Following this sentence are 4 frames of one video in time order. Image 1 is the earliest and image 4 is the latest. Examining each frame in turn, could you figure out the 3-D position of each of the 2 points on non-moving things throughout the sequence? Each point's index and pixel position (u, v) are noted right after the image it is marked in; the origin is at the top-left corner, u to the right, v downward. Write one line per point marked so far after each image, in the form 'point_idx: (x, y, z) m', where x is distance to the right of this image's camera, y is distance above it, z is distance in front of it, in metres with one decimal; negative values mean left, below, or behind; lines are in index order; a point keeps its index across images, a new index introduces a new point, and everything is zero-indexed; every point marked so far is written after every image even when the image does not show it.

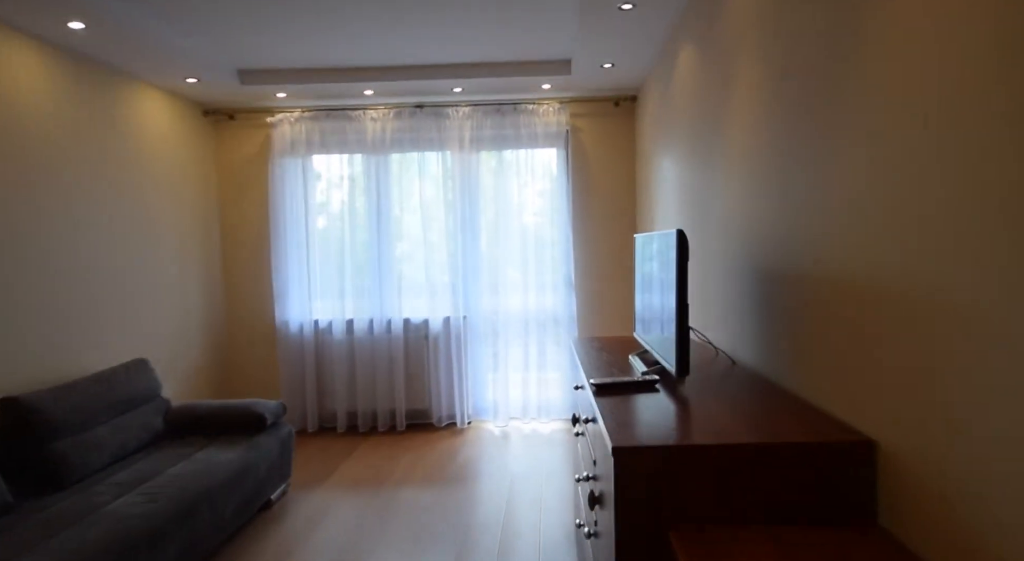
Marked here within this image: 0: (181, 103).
0: (-2.4, +1.3, +4.0) m
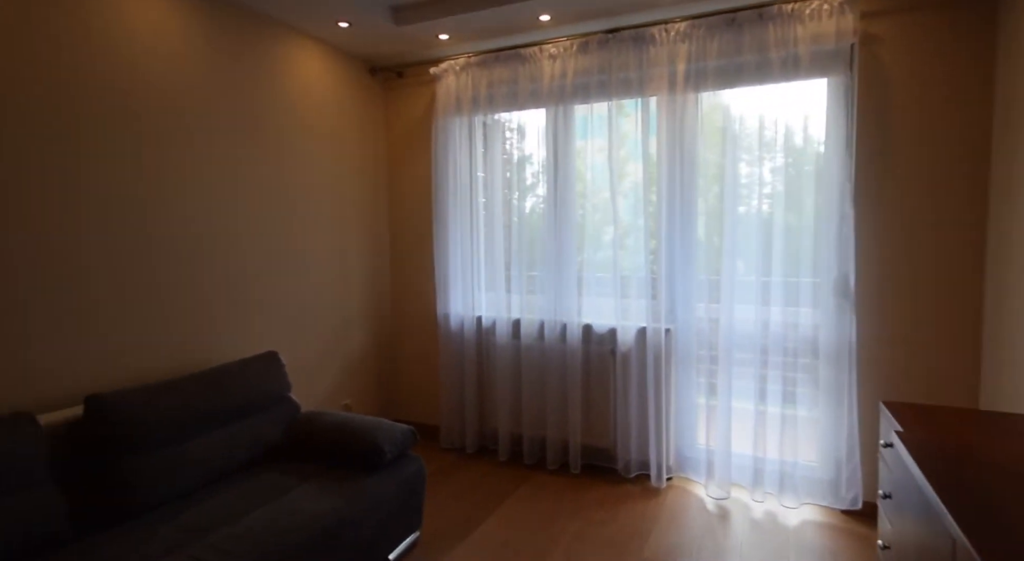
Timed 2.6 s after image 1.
0: (-1.1, +1.4, +3.5) m
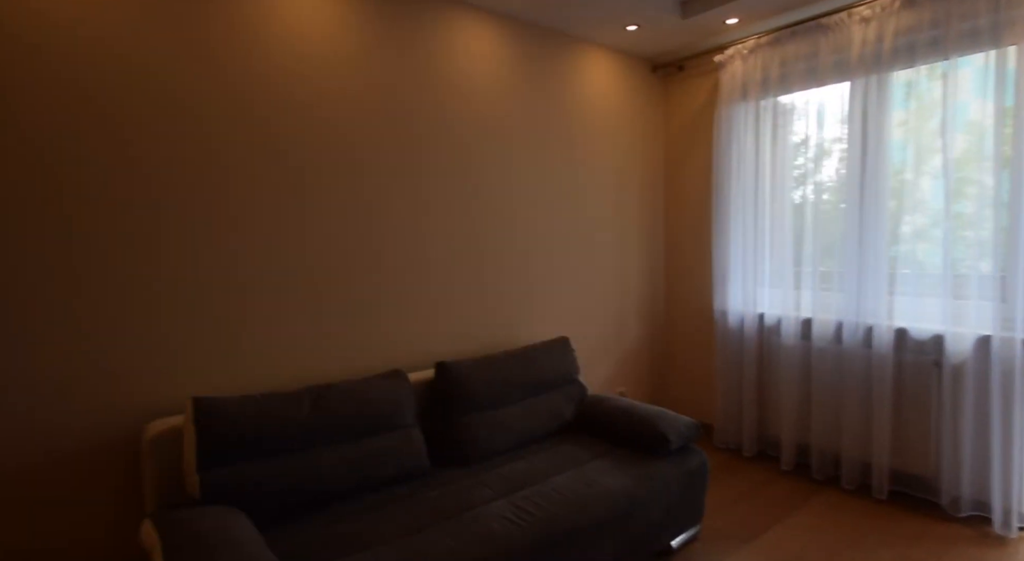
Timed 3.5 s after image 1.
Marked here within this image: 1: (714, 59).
0: (+0.8, +1.5, +3.6) m
1: (+1.3, +1.4, +3.5) m
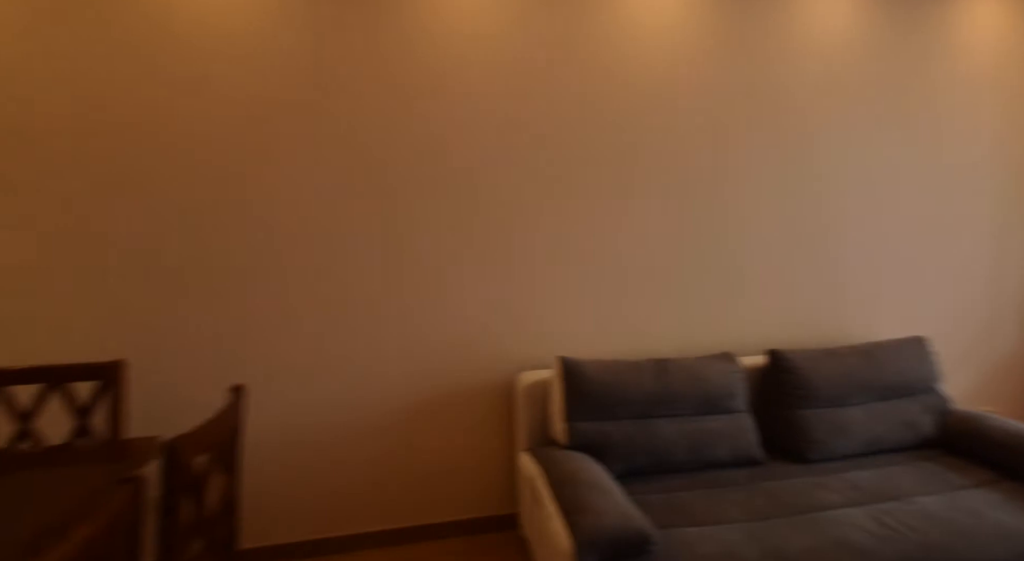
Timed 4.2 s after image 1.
0: (+2.7, +1.5, +2.8) m
1: (+3.1, +1.4, +2.4) m
